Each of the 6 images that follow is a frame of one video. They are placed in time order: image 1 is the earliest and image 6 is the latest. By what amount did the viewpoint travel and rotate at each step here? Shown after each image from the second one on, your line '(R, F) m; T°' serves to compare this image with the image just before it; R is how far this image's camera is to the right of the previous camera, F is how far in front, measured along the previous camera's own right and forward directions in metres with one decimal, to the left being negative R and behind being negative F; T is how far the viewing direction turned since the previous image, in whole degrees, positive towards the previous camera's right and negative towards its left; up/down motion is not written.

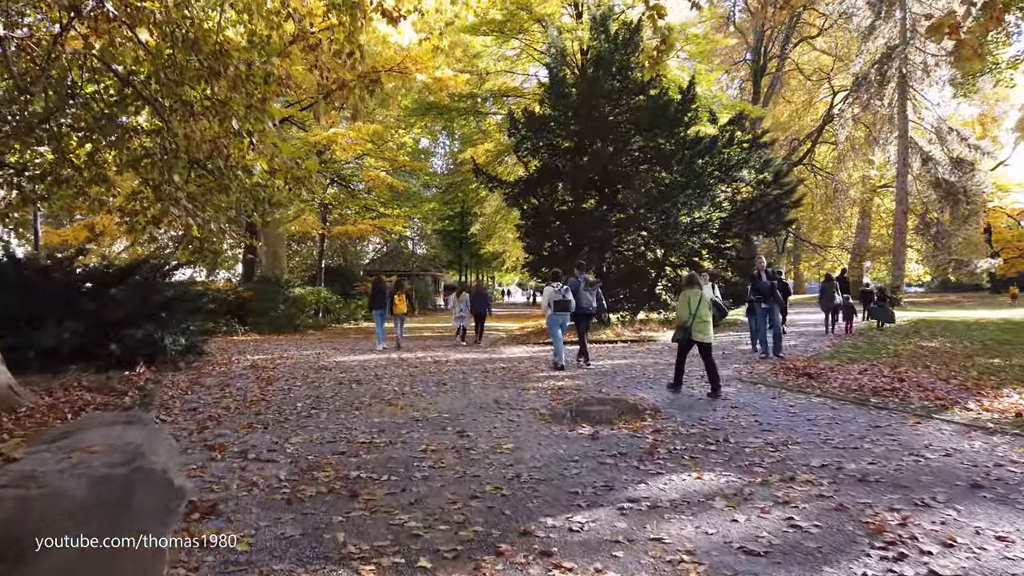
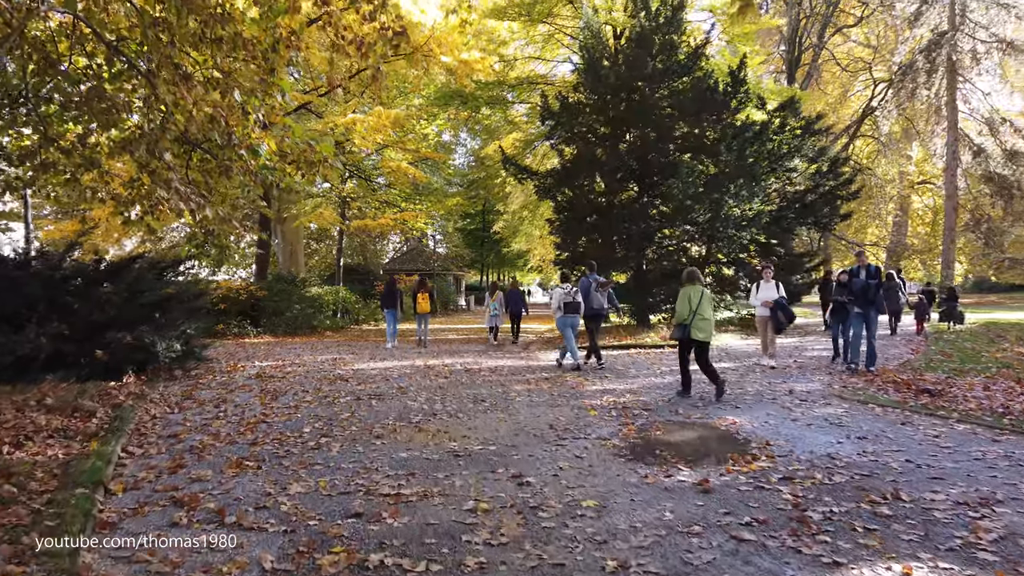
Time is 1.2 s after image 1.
(-0.3, +1.4) m; -1°
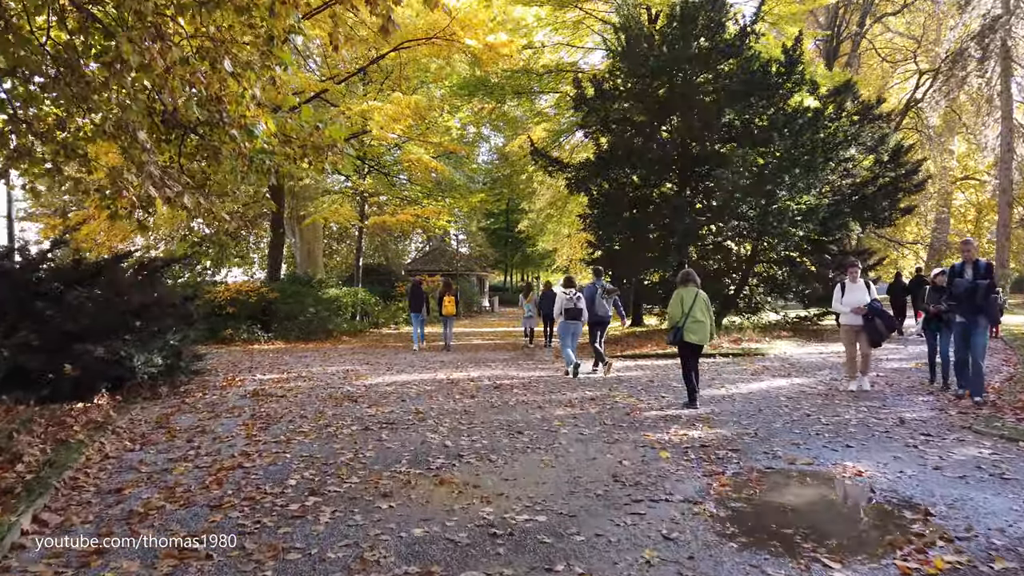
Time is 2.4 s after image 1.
(-0.2, +1.3) m; -2°
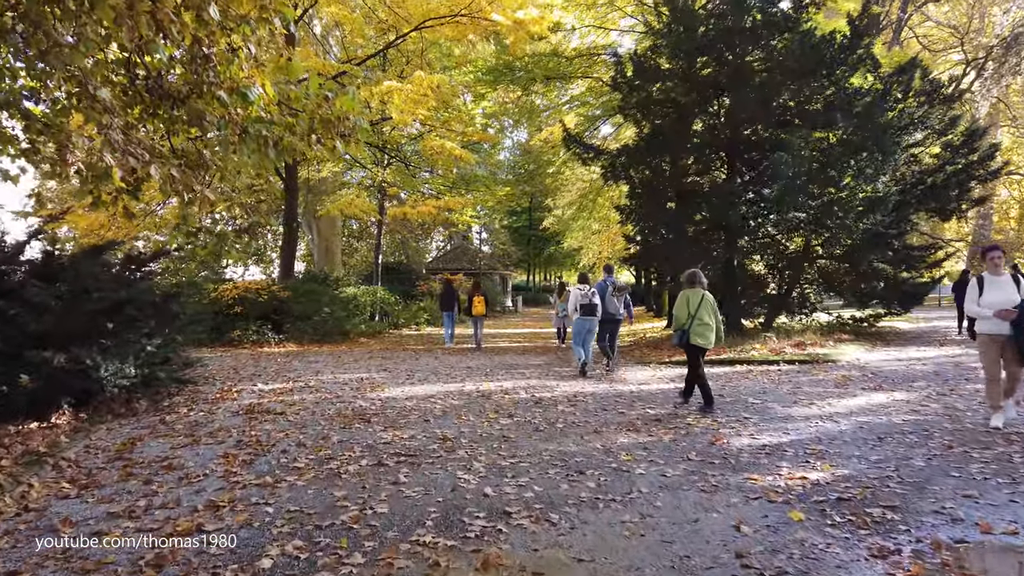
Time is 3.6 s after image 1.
(-0.2, +1.3) m; -2°
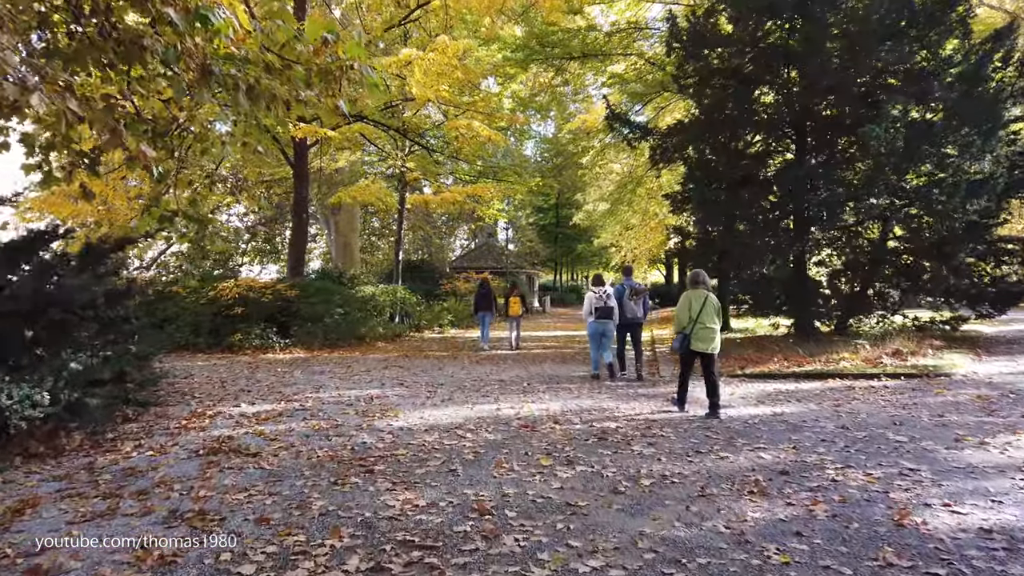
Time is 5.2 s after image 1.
(-0.2, +1.7) m; -2°
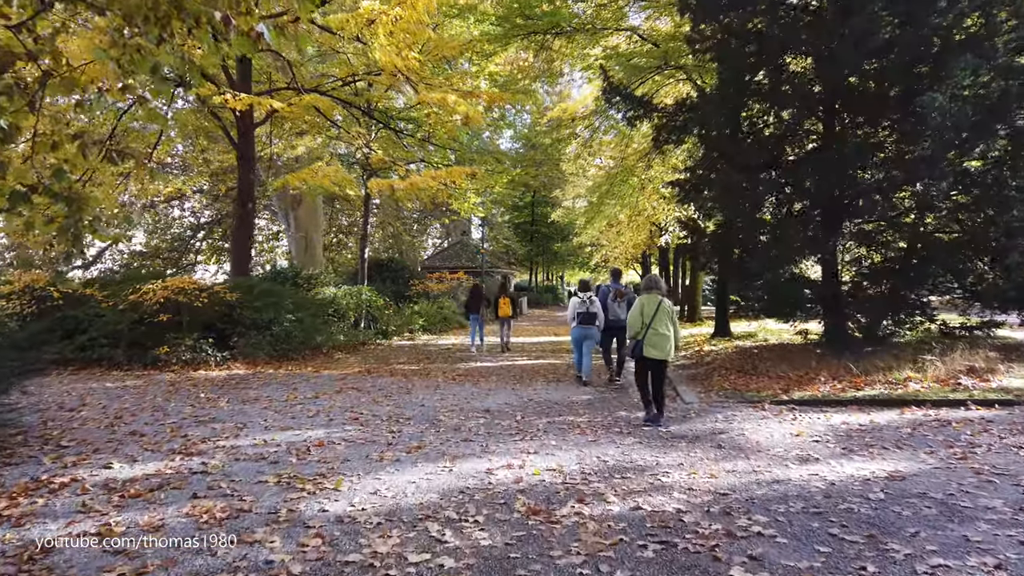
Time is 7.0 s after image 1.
(-0.1, +2.0) m; +2°
